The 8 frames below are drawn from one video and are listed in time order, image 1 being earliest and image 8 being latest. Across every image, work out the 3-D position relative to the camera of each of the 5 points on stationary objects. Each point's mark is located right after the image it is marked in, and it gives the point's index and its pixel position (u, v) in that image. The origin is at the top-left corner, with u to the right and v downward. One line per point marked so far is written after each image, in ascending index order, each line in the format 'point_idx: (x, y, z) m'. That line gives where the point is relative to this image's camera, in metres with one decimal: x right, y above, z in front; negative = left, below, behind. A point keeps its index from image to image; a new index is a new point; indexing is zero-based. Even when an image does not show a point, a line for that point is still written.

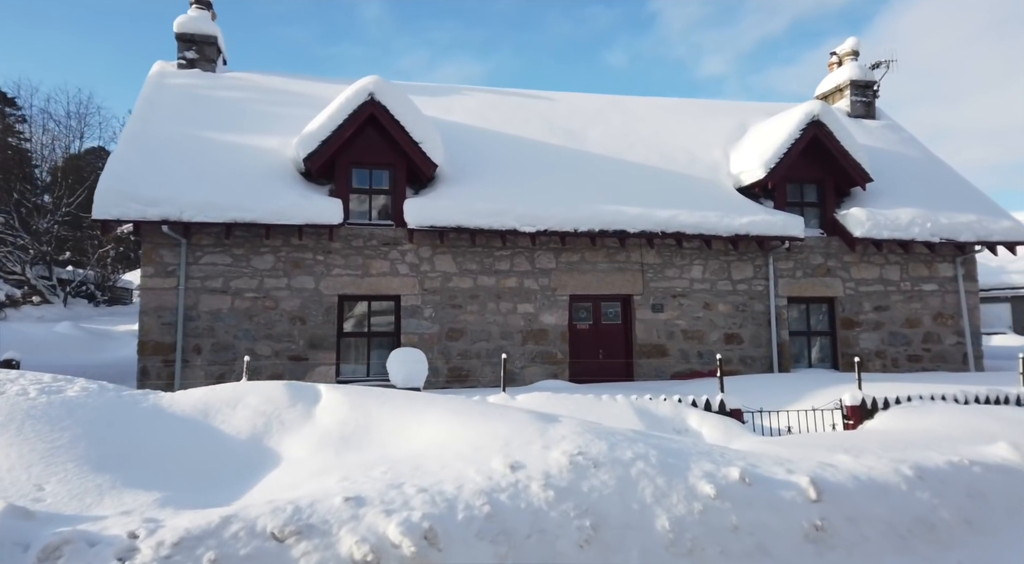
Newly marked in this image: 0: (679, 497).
0: (+0.9, -1.2, +4.0) m
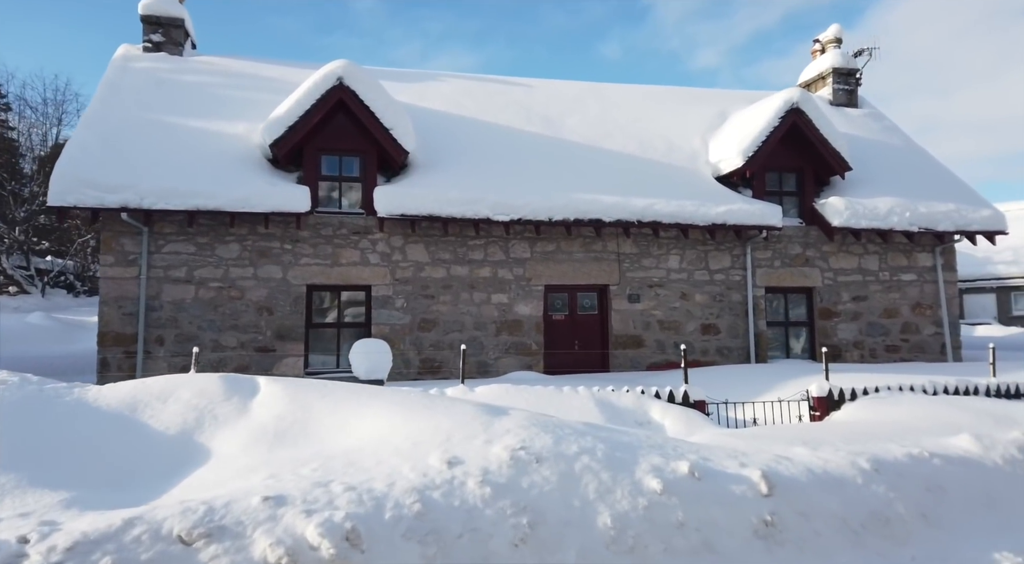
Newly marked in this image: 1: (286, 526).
0: (+0.6, -1.1, +3.9) m
1: (-1.0, -1.0, +3.0) m
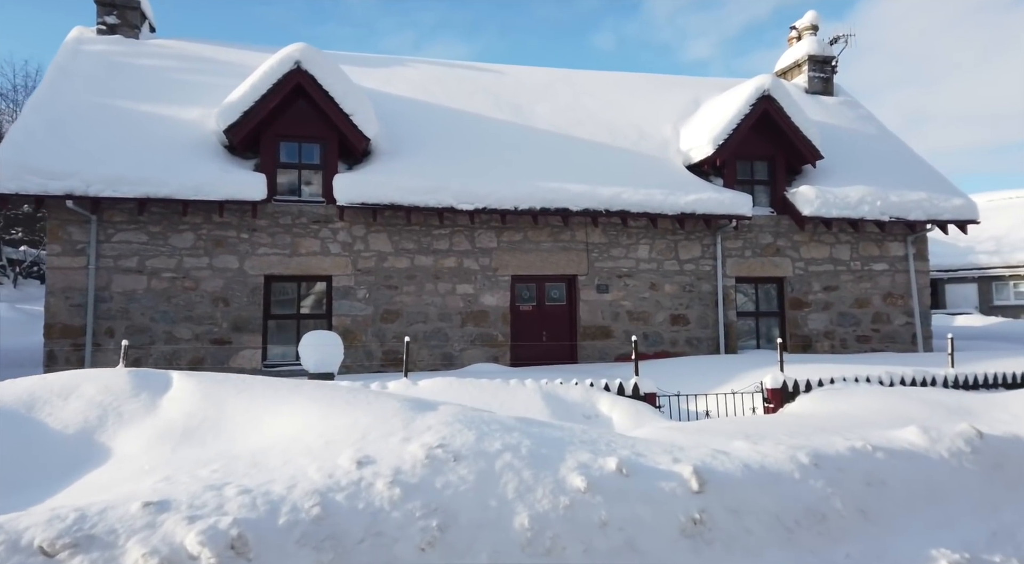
0: (+0.2, -1.1, +3.7) m
1: (-1.4, -1.0, +2.9) m
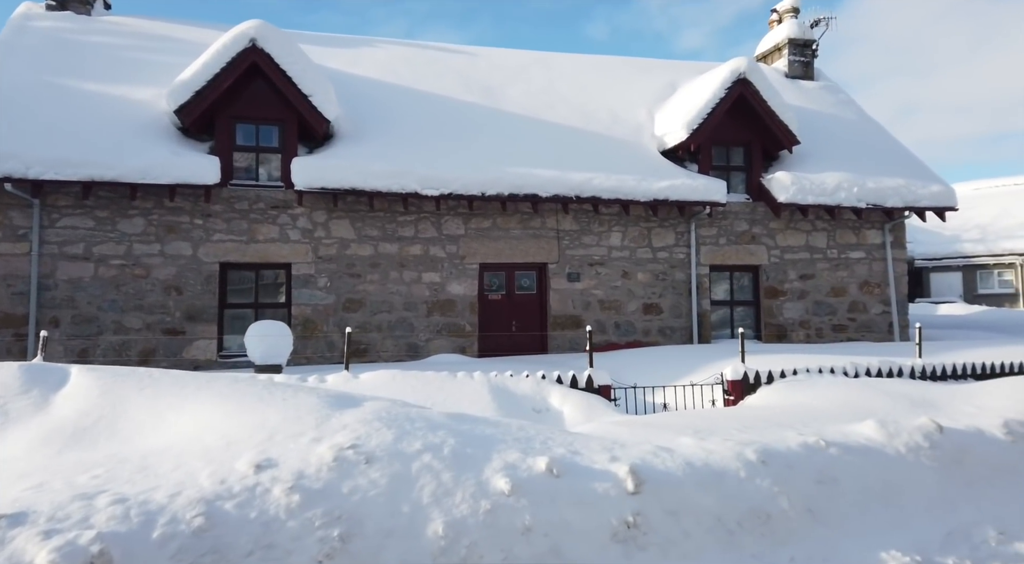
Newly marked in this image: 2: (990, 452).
0: (-0.2, -1.0, +3.4) m
1: (-1.8, -0.9, +2.6) m
2: (+3.3, -1.2, +5.0) m
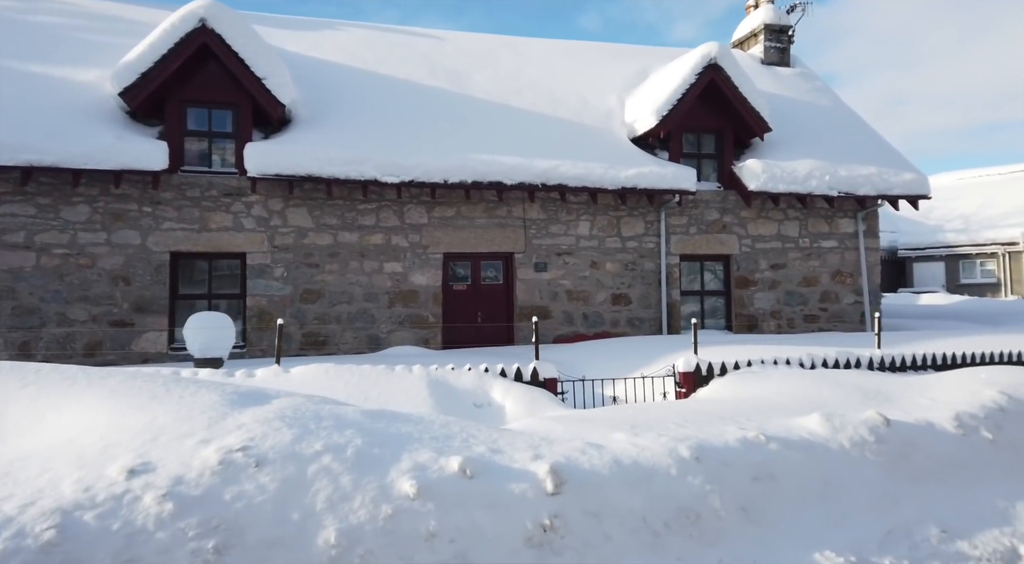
0: (-0.7, -1.0, +3.2) m
1: (-2.2, -0.9, +2.3) m
2: (+2.8, -1.1, +4.8) m
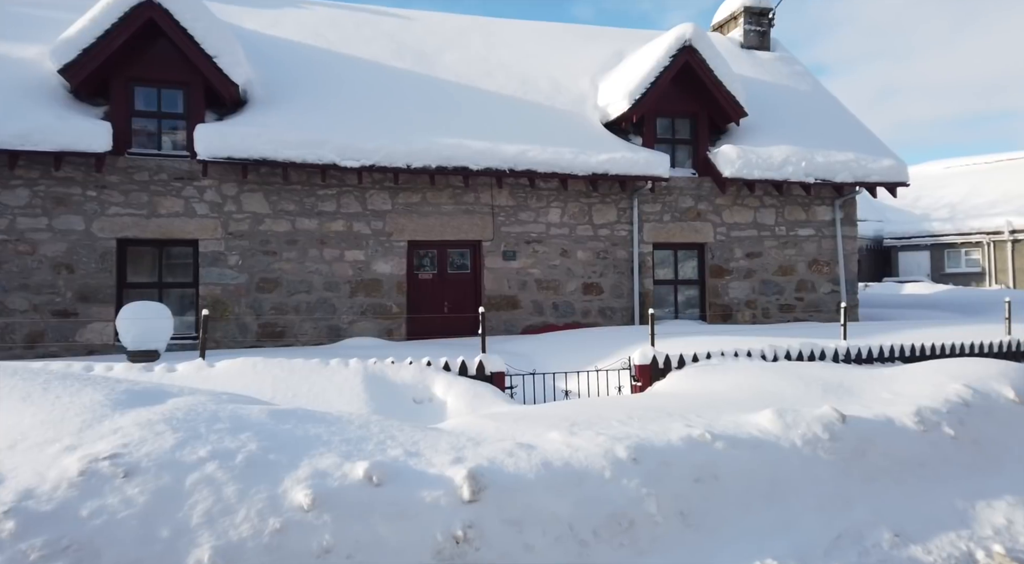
0: (-1.1, -0.9, +2.9) m
1: (-2.6, -0.9, +2.0) m
2: (+2.4, -1.0, +4.5) m
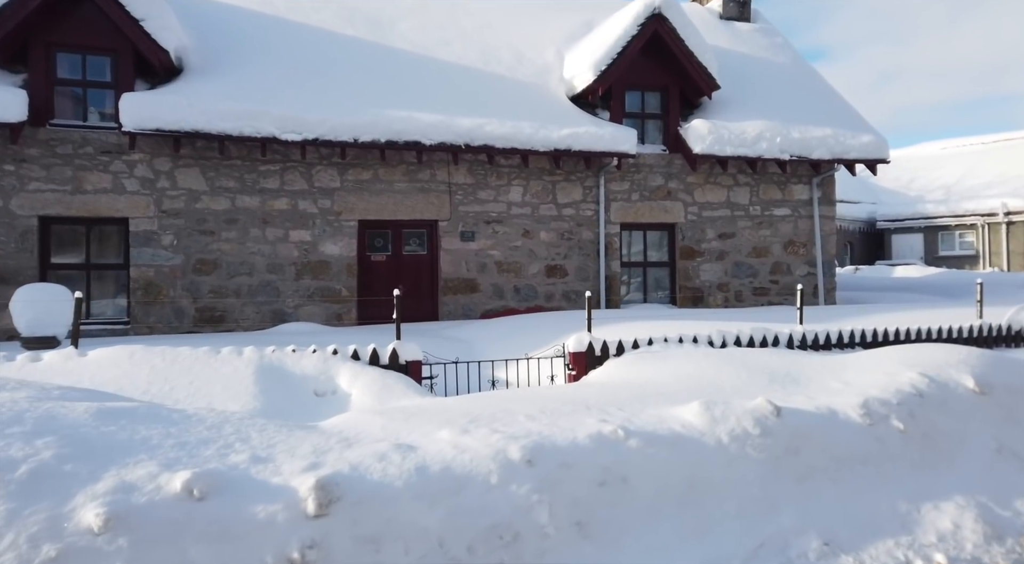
0: (-1.6, -0.9, +2.4) m
1: (-3.1, -0.8, +1.5) m
2: (+1.8, -0.9, +4.0) m
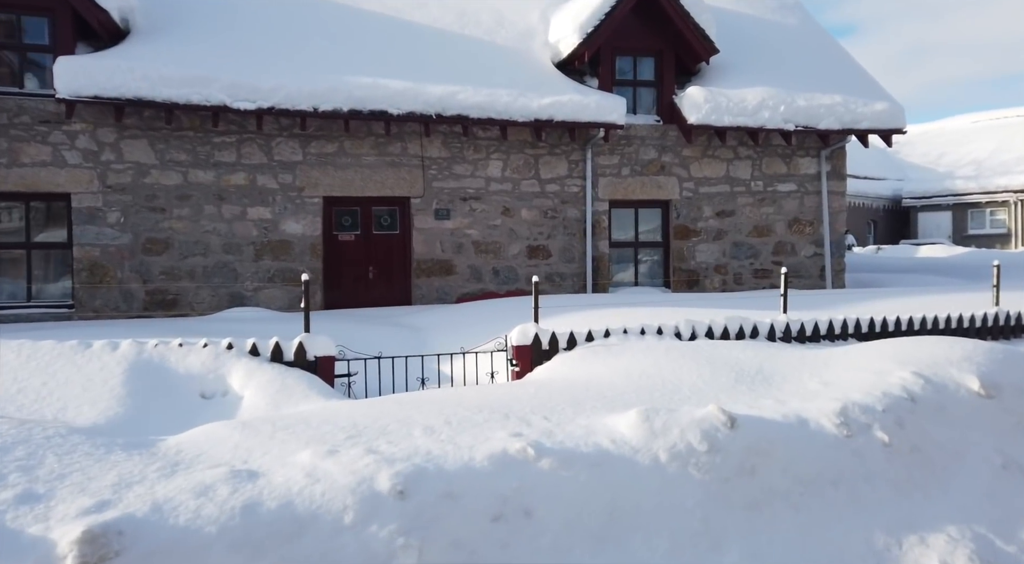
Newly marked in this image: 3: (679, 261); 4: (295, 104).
0: (-2.2, -0.8, +1.8) m
1: (-3.7, -0.8, +0.9) m
2: (+1.3, -0.8, +3.3) m
3: (+2.4, +0.3, +10.2) m
4: (-2.5, +2.0, +8.1) m
